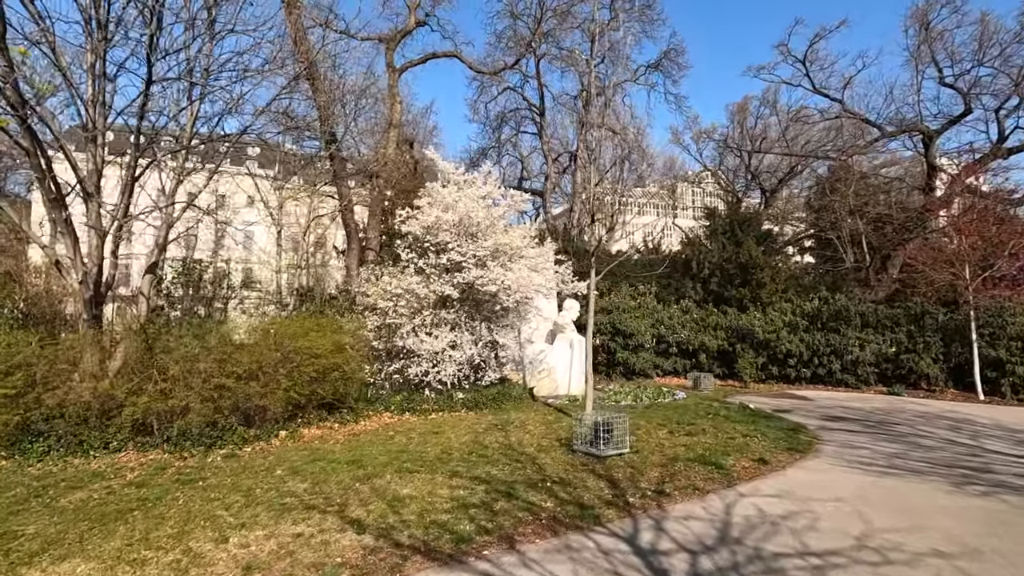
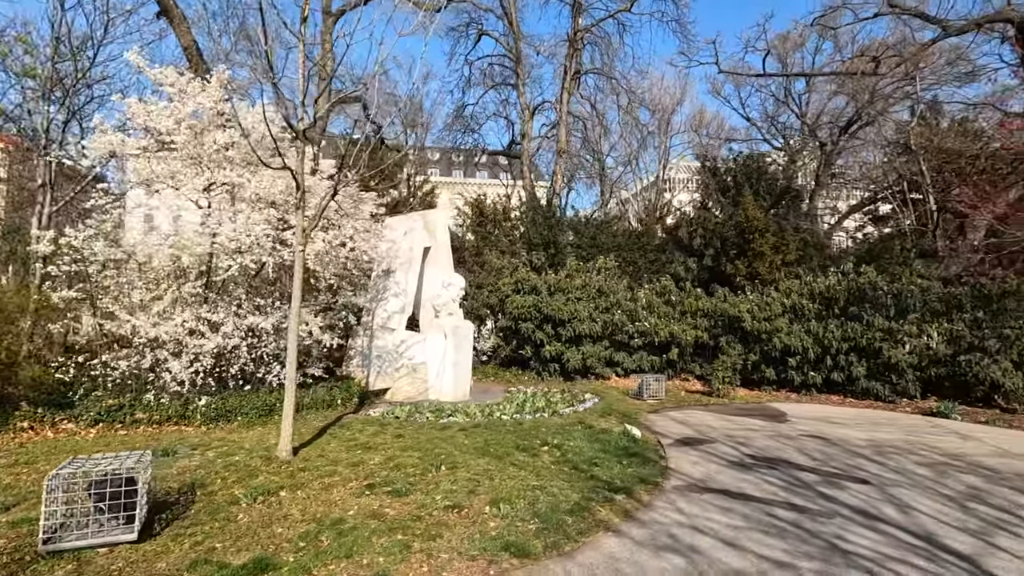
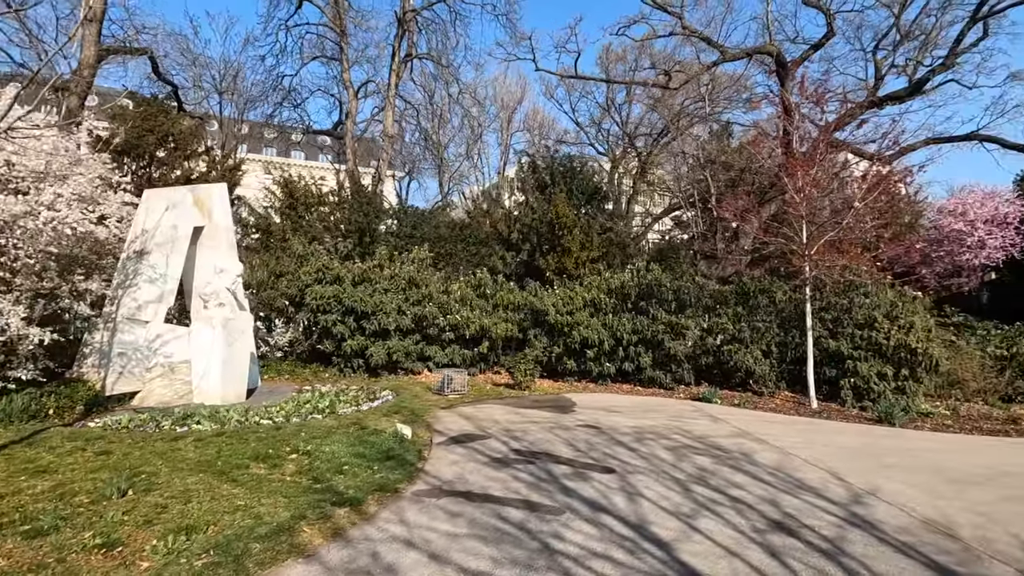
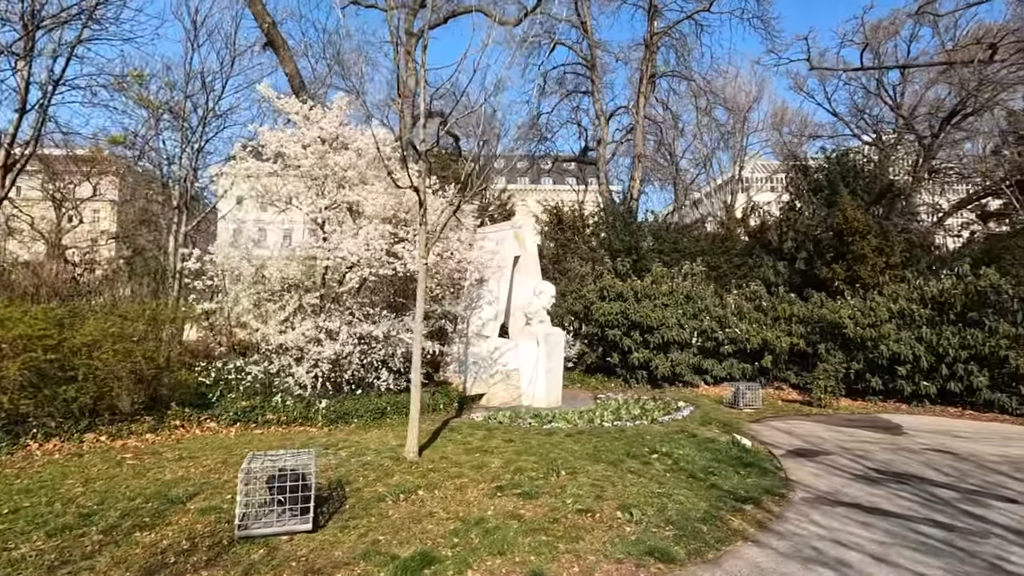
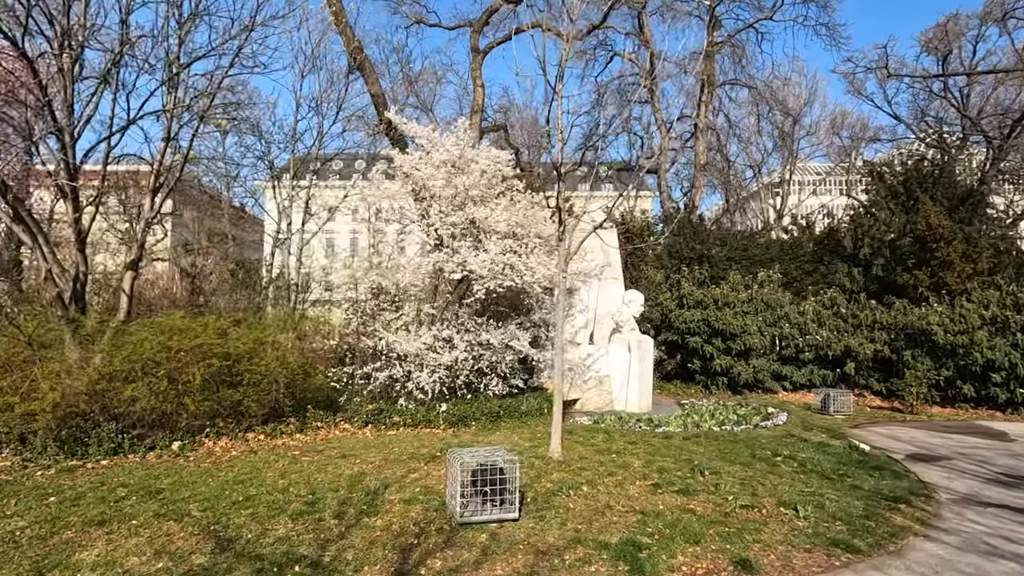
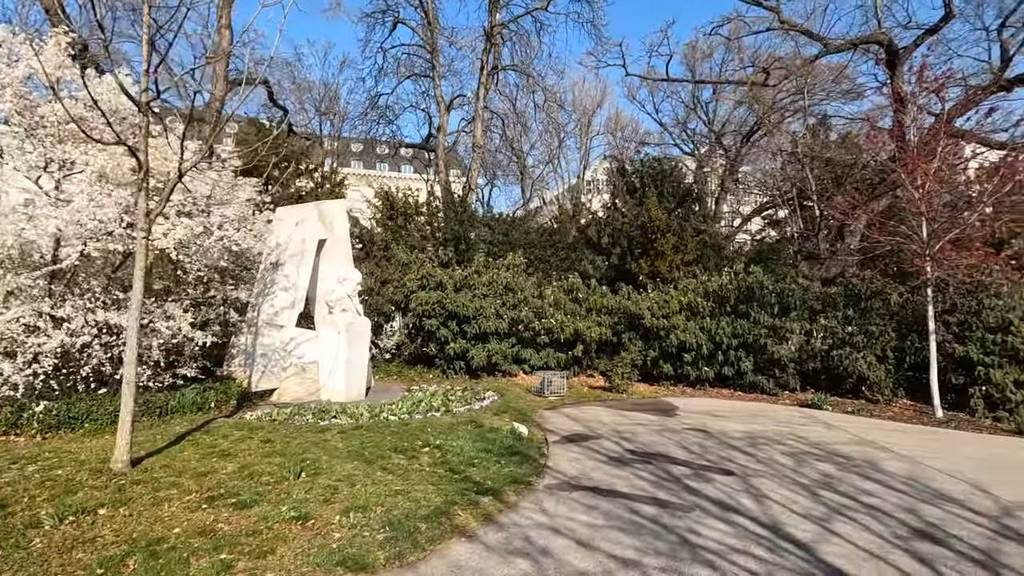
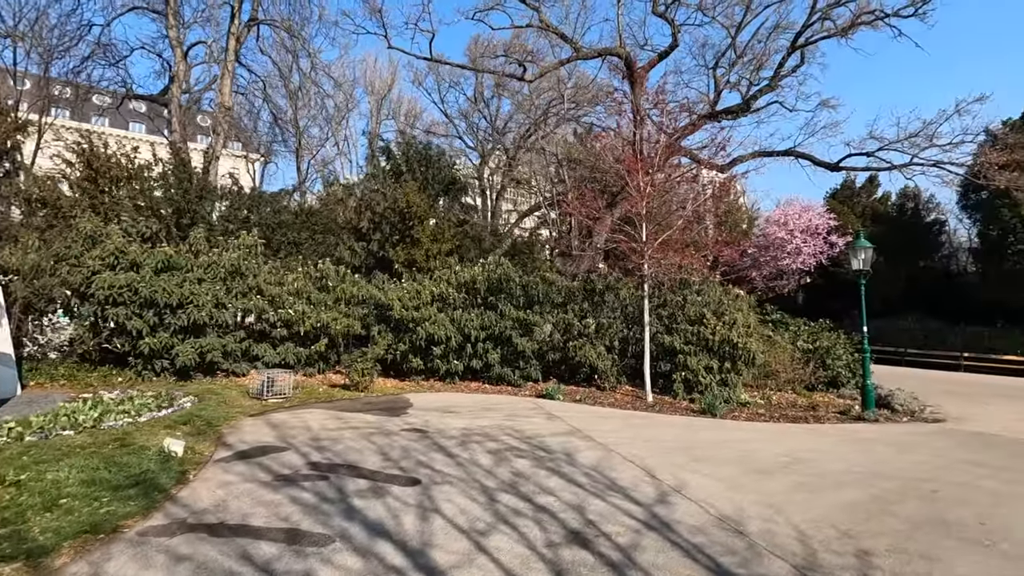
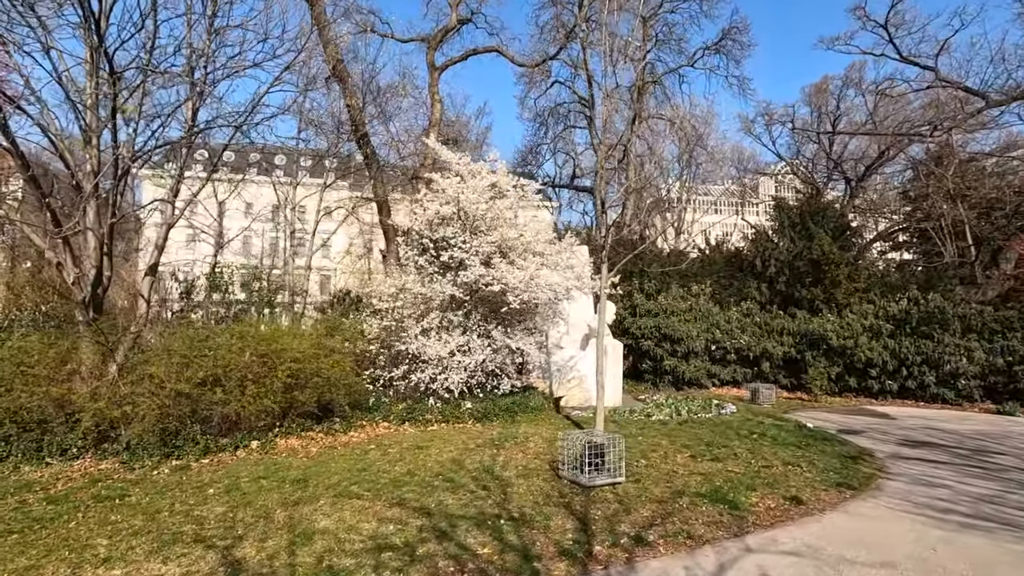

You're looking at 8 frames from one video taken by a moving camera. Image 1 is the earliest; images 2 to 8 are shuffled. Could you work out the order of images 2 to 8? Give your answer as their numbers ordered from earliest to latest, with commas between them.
8, 5, 4, 2, 6, 3, 7
